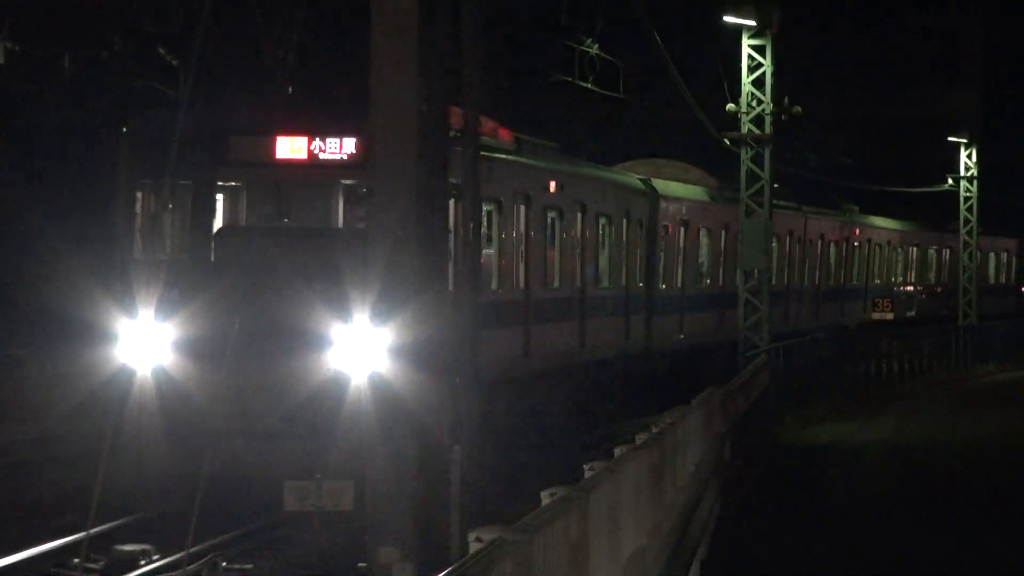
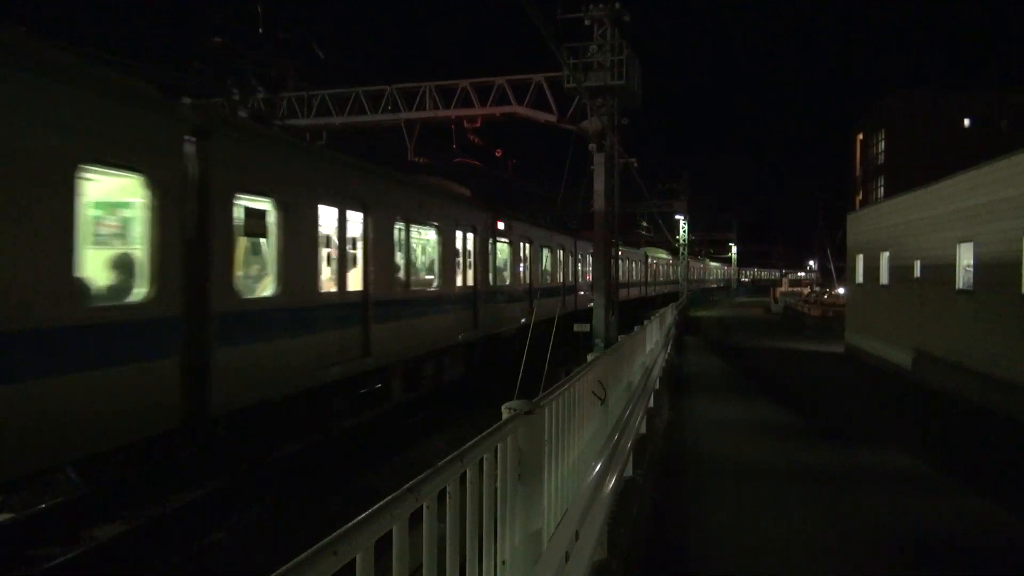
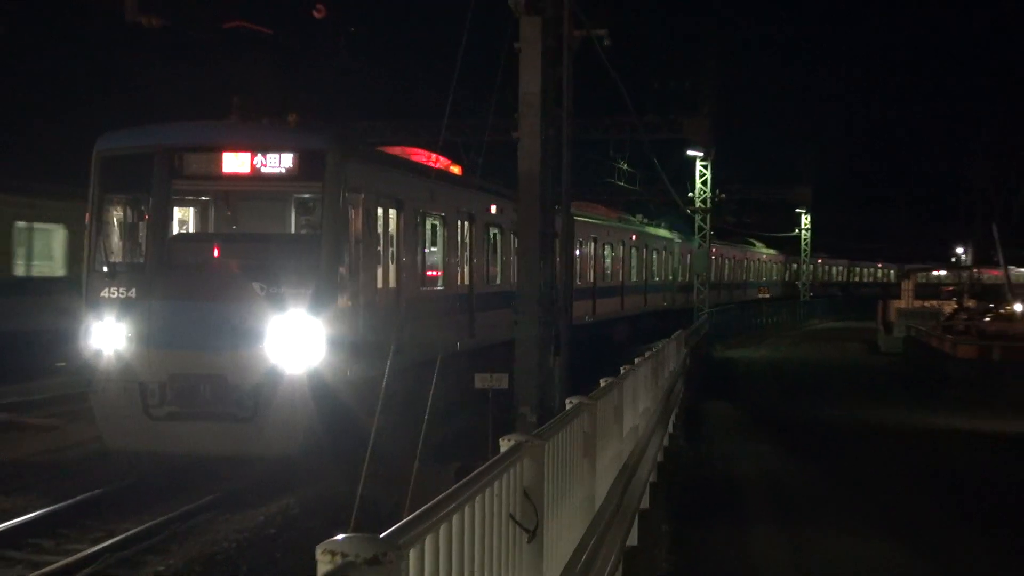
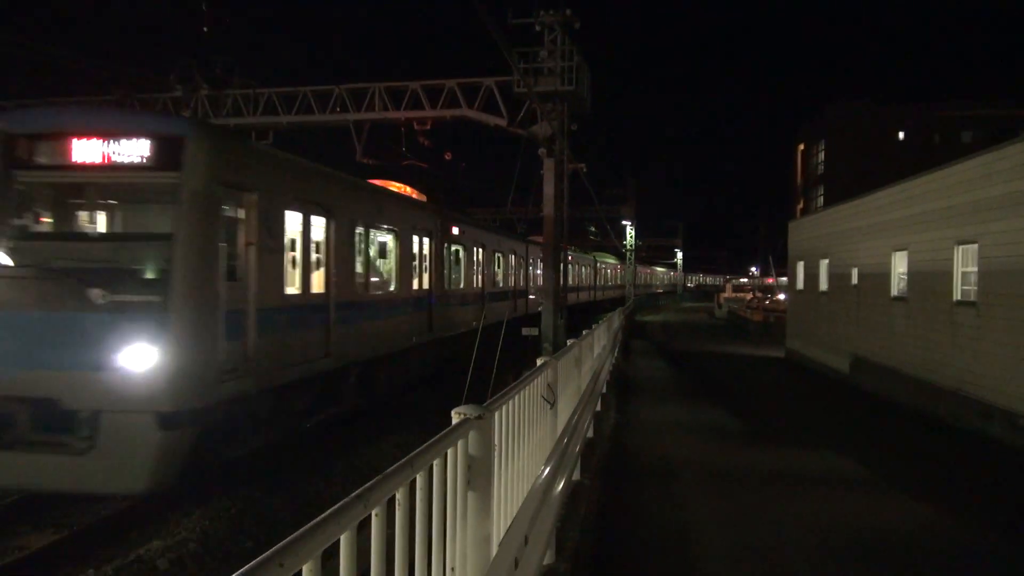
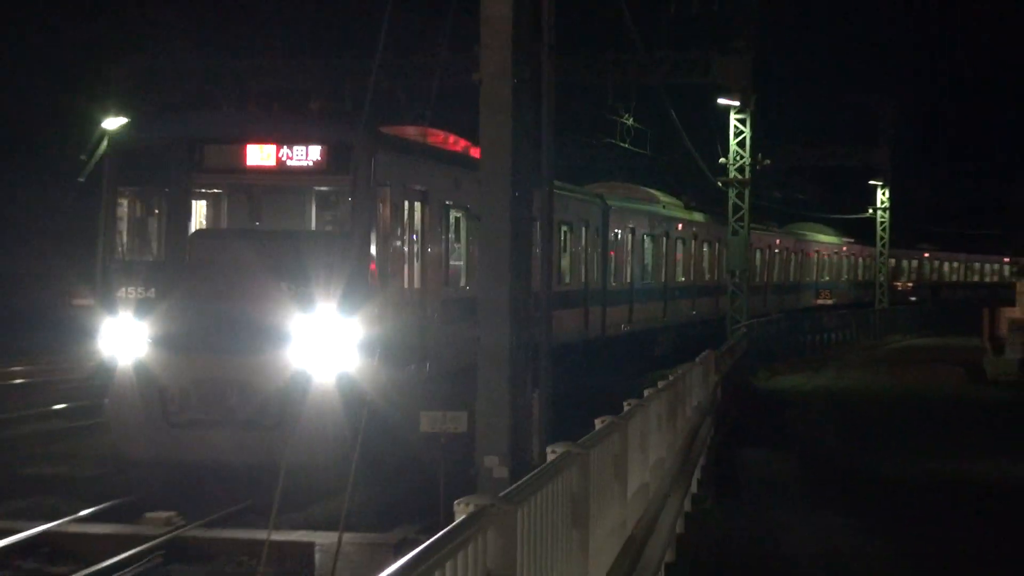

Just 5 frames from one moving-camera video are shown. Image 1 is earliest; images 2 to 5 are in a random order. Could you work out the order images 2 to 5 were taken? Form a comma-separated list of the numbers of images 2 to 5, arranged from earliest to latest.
5, 3, 4, 2
